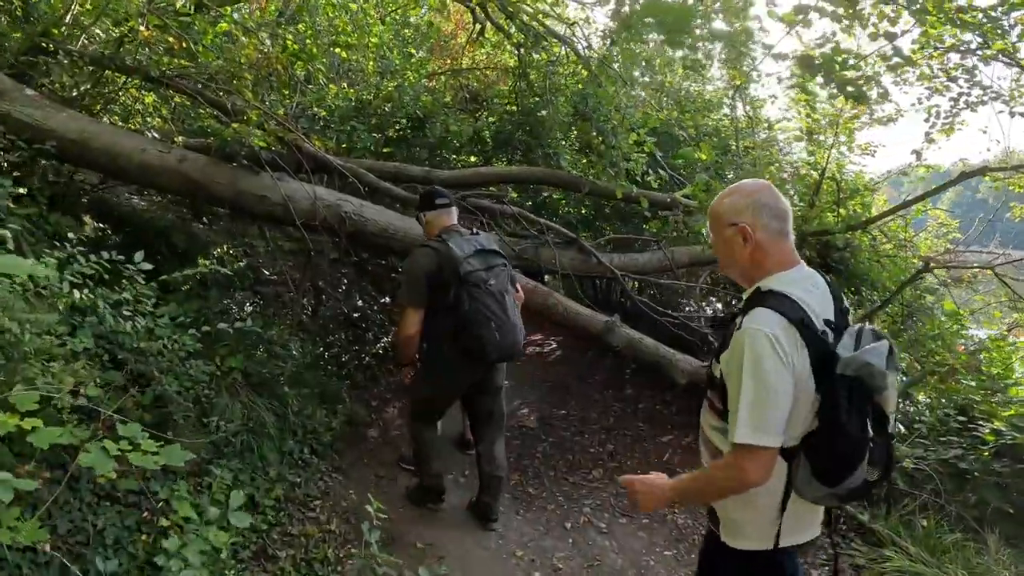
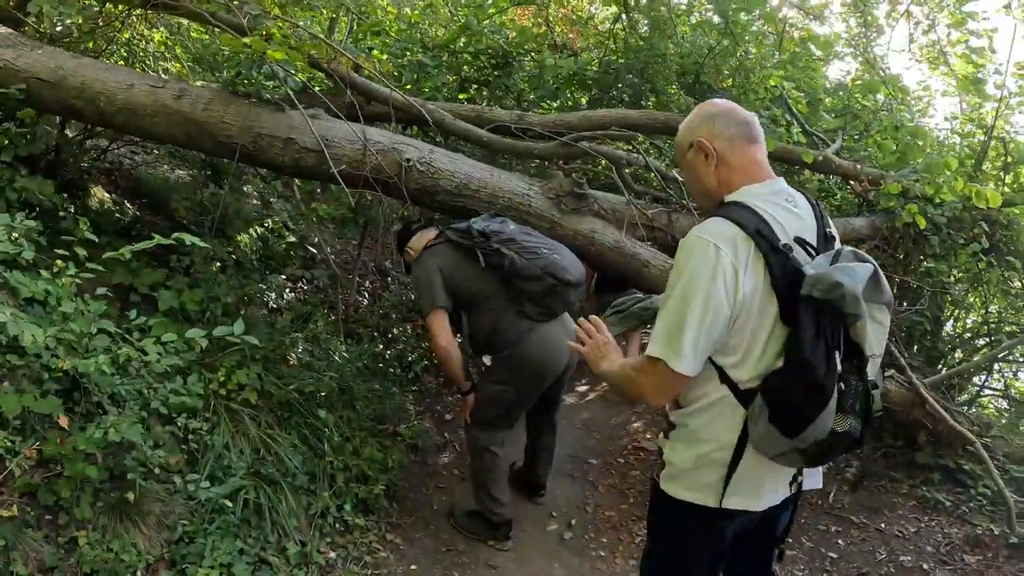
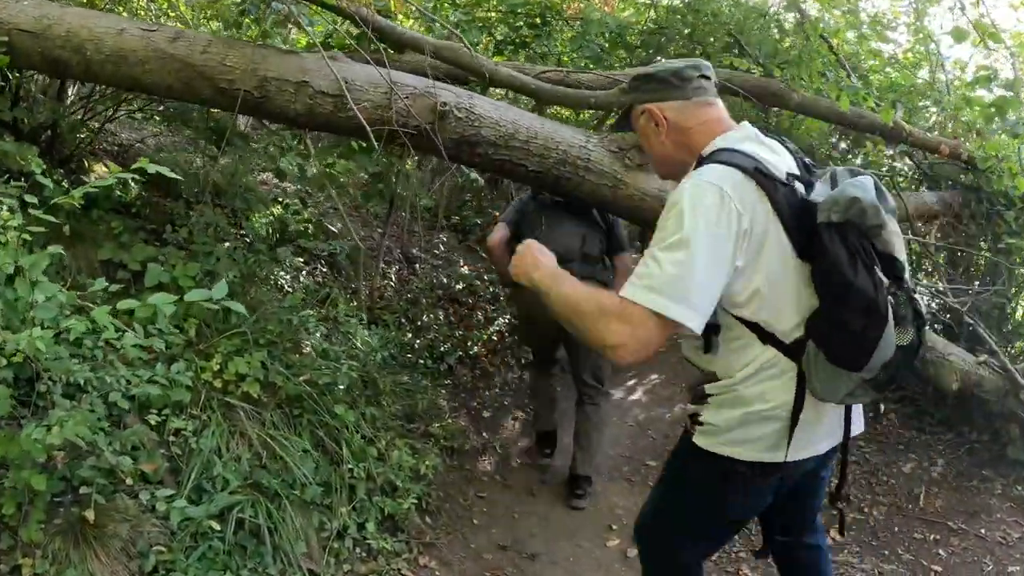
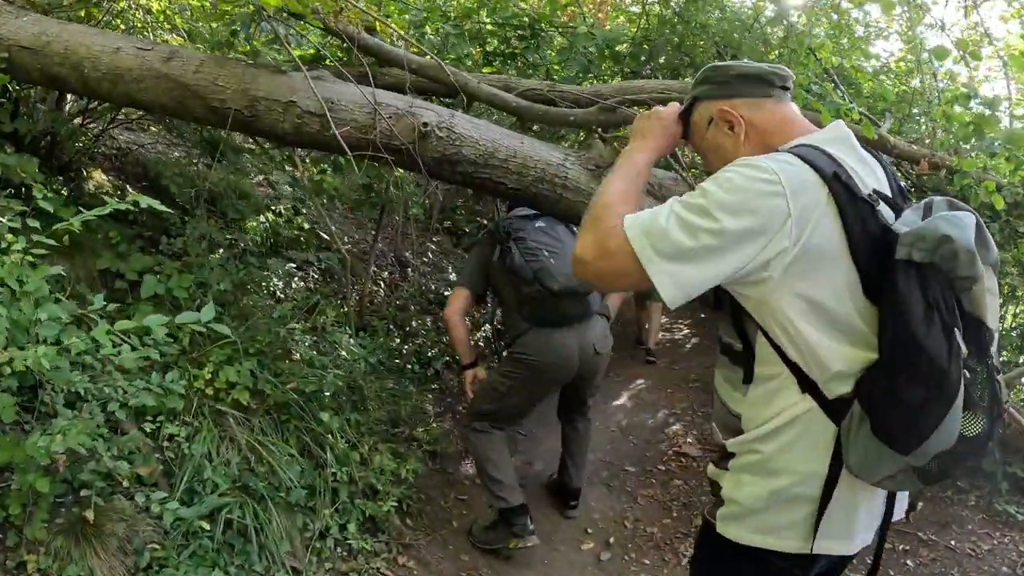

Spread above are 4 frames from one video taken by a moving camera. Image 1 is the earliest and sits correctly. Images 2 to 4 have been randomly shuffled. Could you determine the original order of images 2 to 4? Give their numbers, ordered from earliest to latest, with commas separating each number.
2, 4, 3
